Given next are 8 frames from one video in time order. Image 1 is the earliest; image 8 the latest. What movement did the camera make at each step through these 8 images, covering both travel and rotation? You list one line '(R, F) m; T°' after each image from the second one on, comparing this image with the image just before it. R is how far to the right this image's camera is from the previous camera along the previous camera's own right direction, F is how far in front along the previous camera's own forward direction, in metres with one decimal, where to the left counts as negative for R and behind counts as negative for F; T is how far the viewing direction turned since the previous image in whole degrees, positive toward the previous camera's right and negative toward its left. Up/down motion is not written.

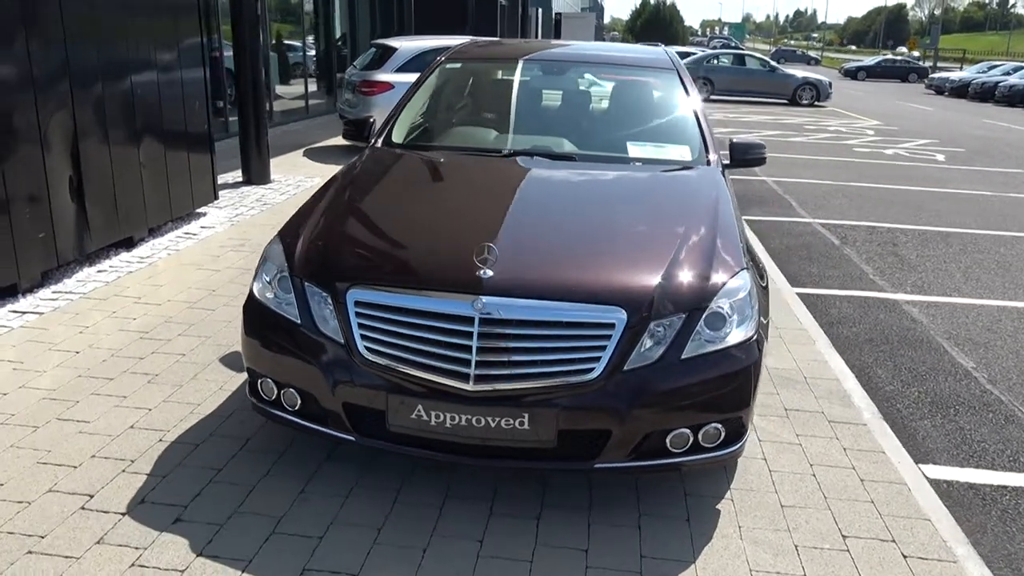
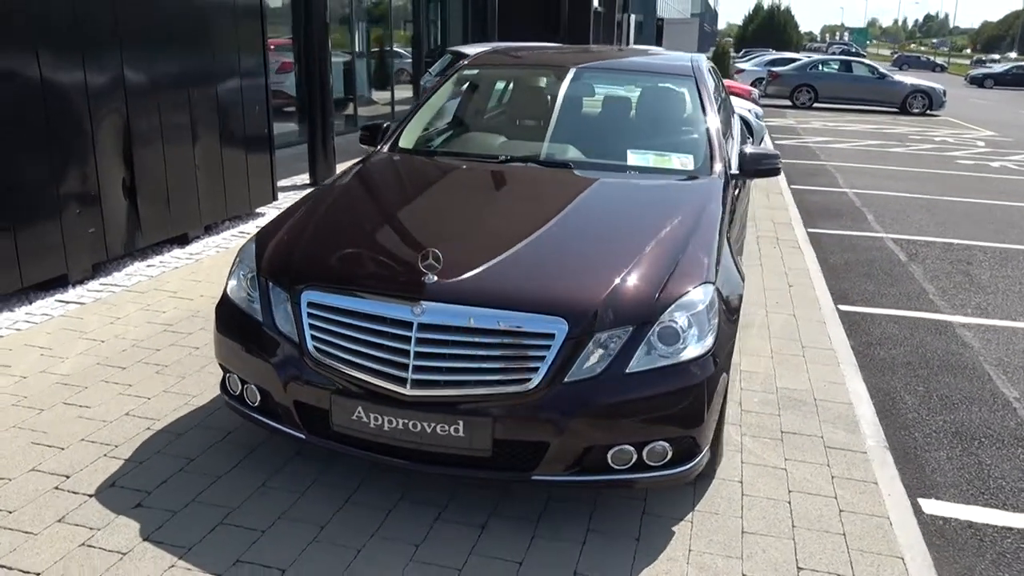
(+0.6, +0.1) m; -7°
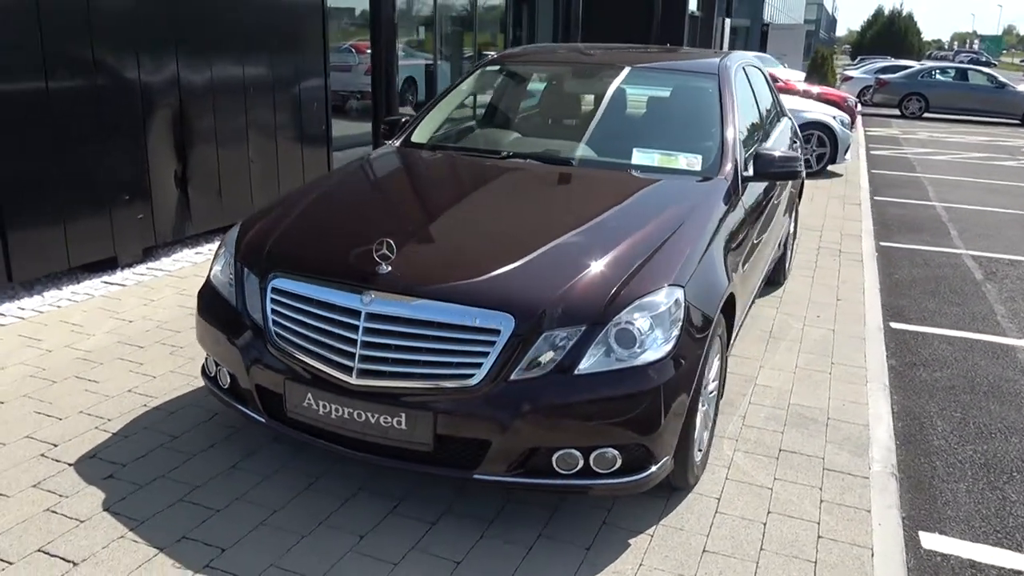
(+0.5, +0.1) m; -7°
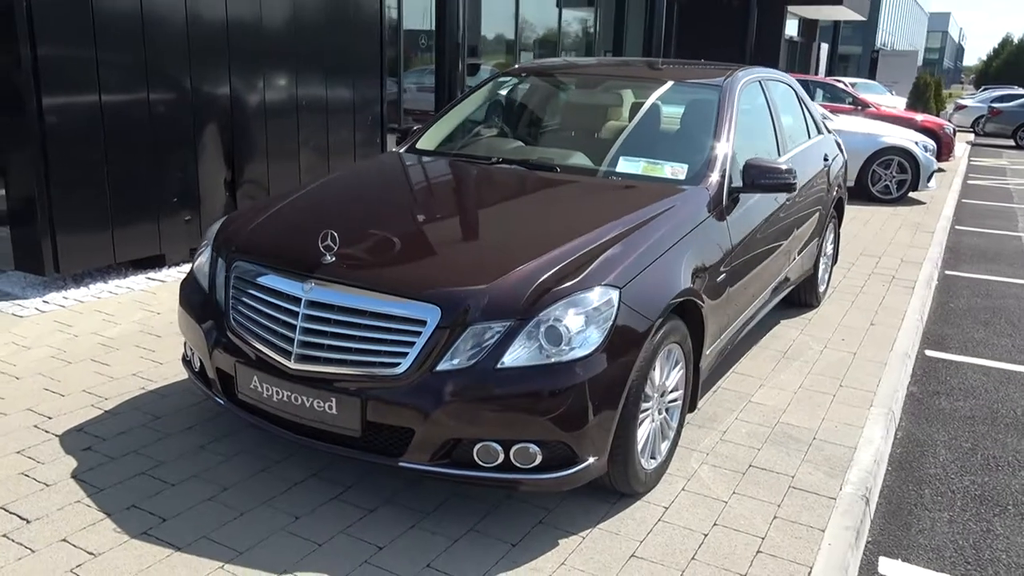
(+0.6, 0.0) m; -7°
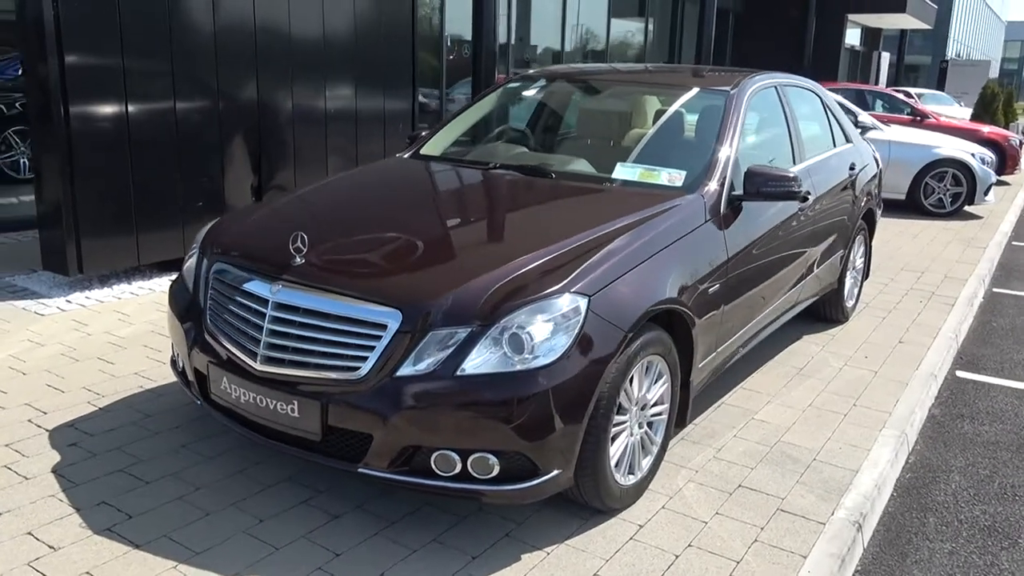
(+0.3, +0.1) m; -4°
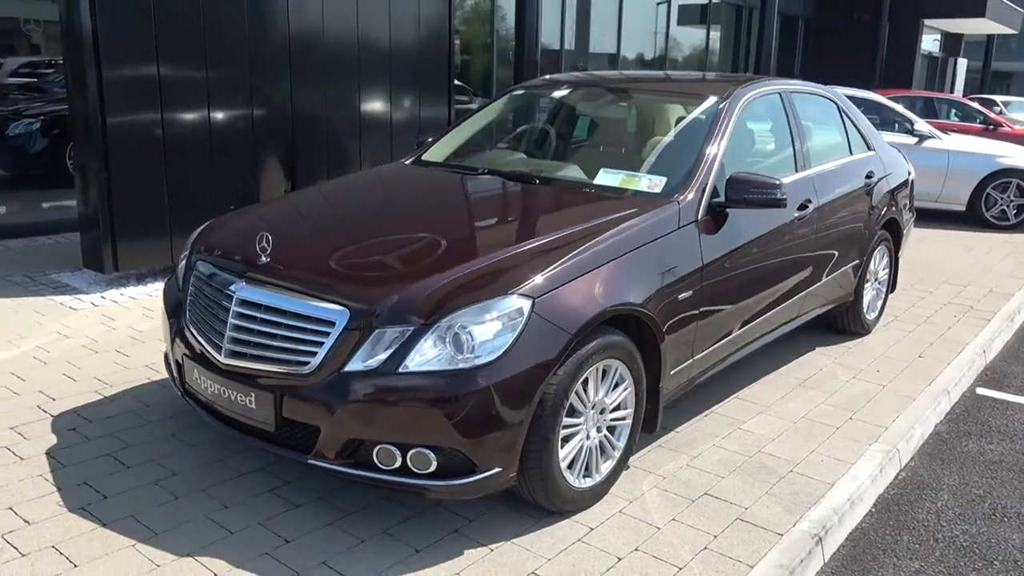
(+0.5, 0.0) m; -5°
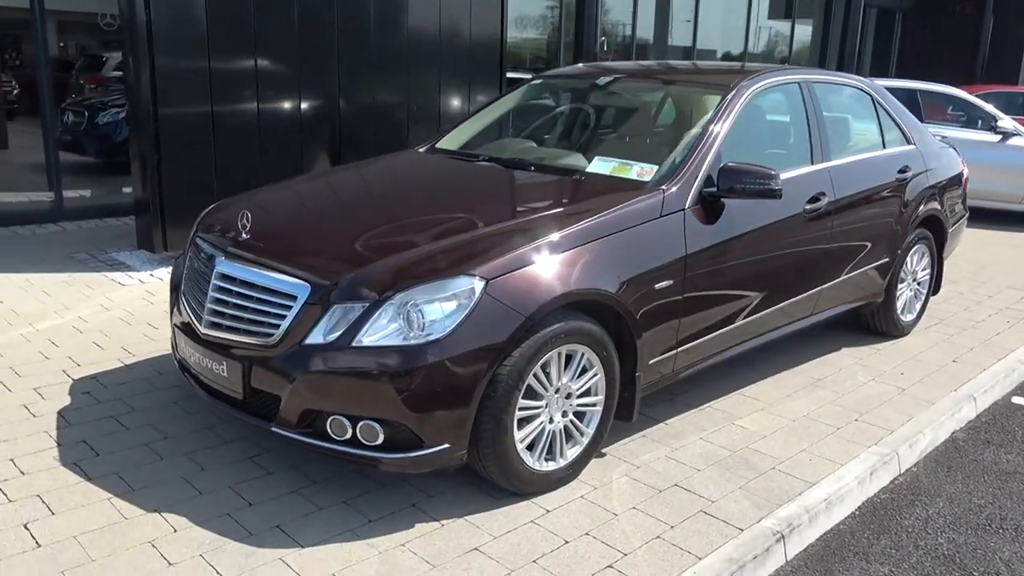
(+0.5, 0.0) m; -6°
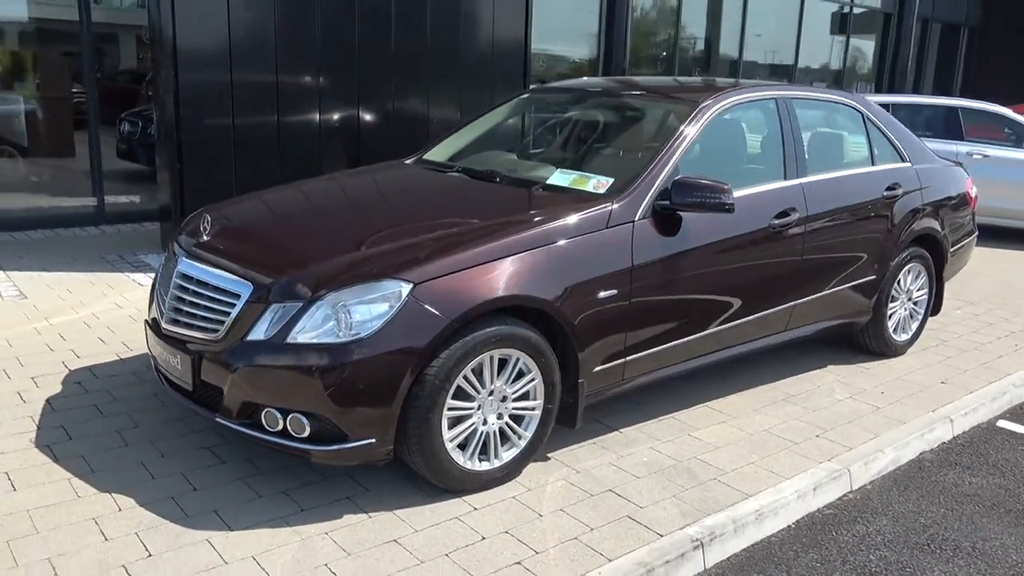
(+0.5, -0.1) m; -5°
